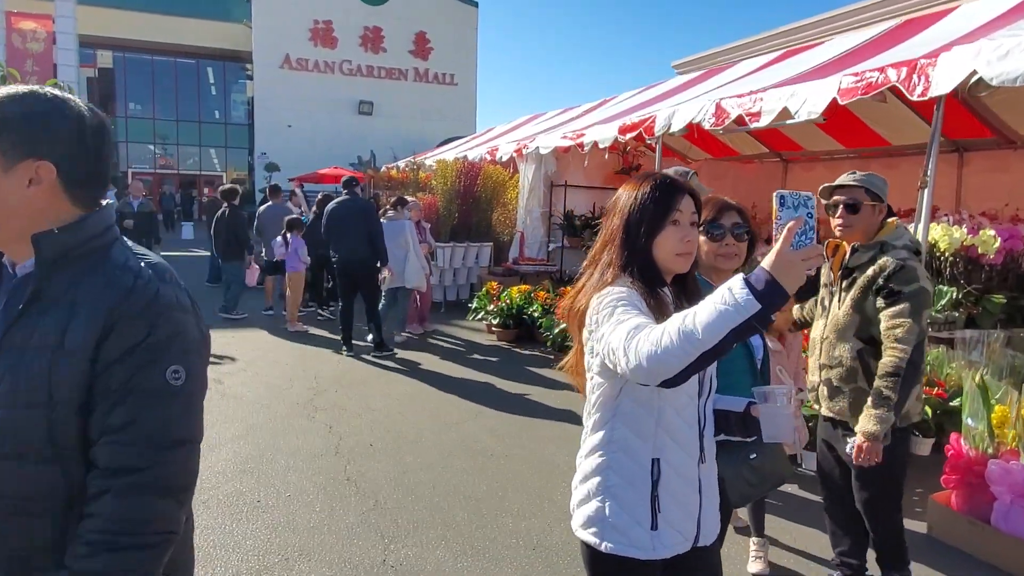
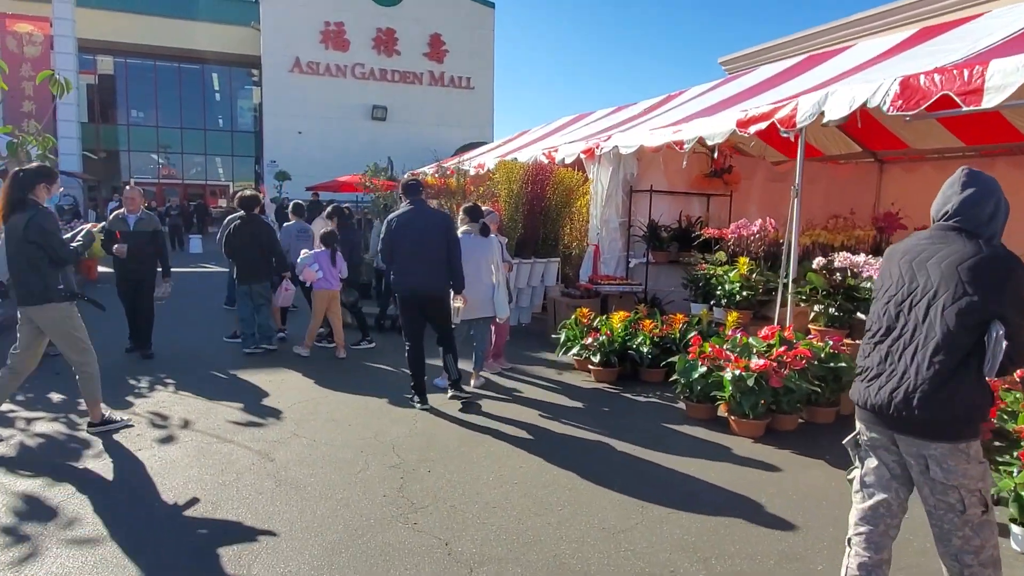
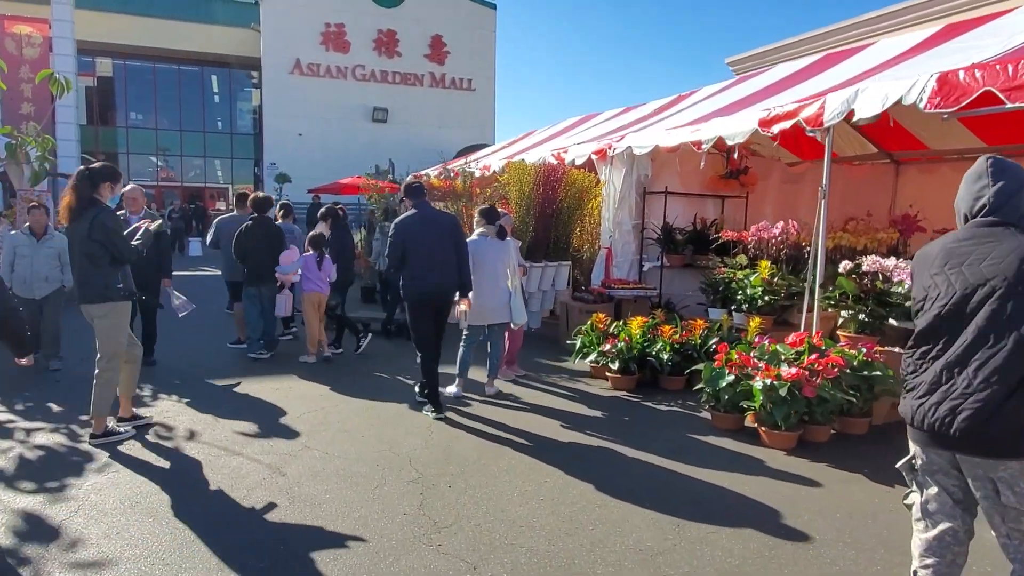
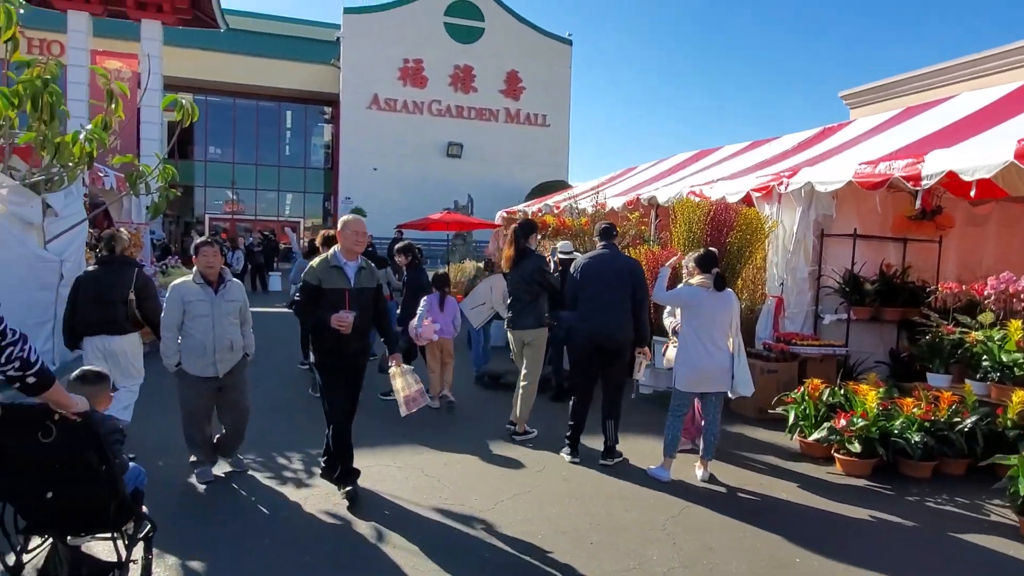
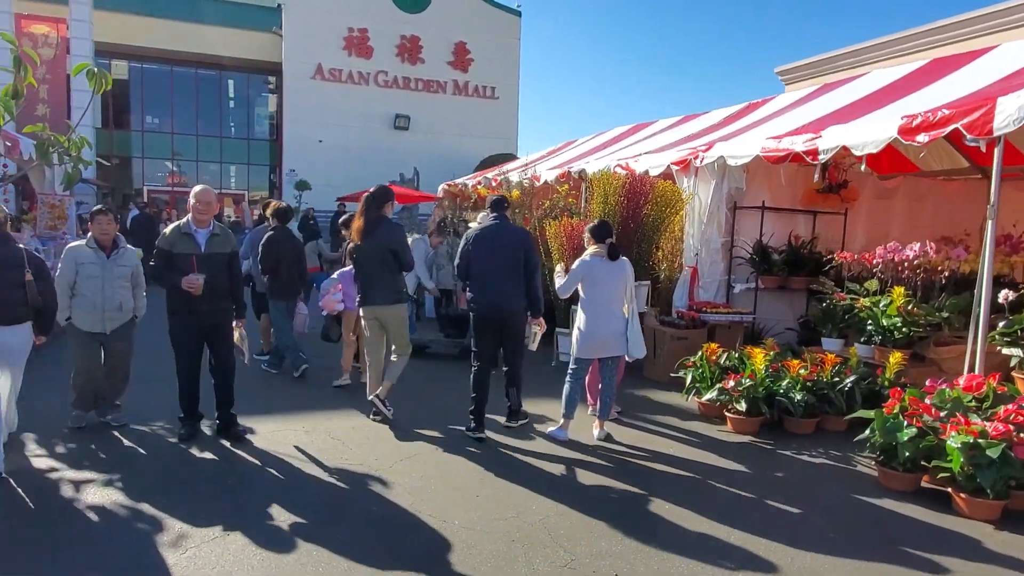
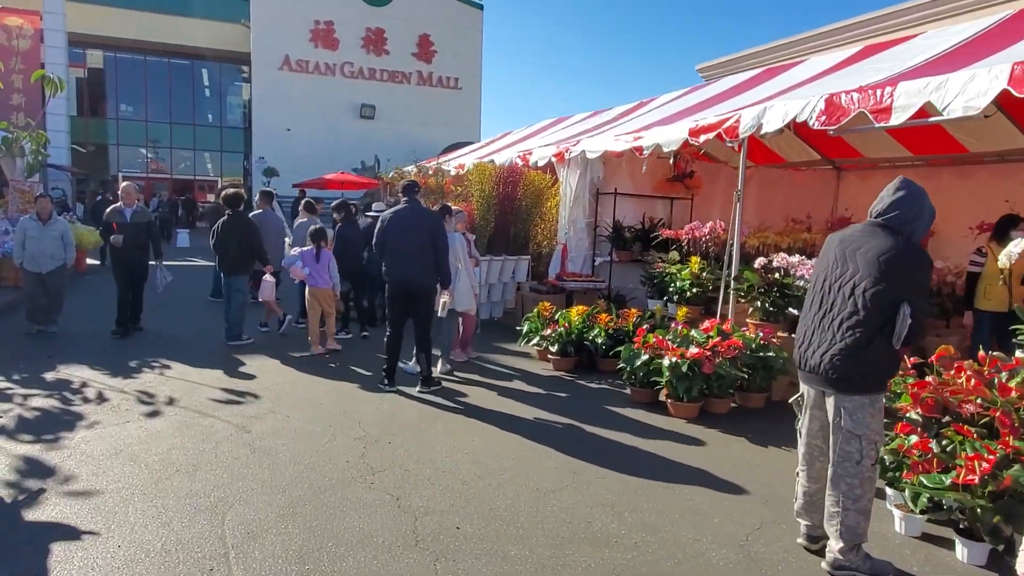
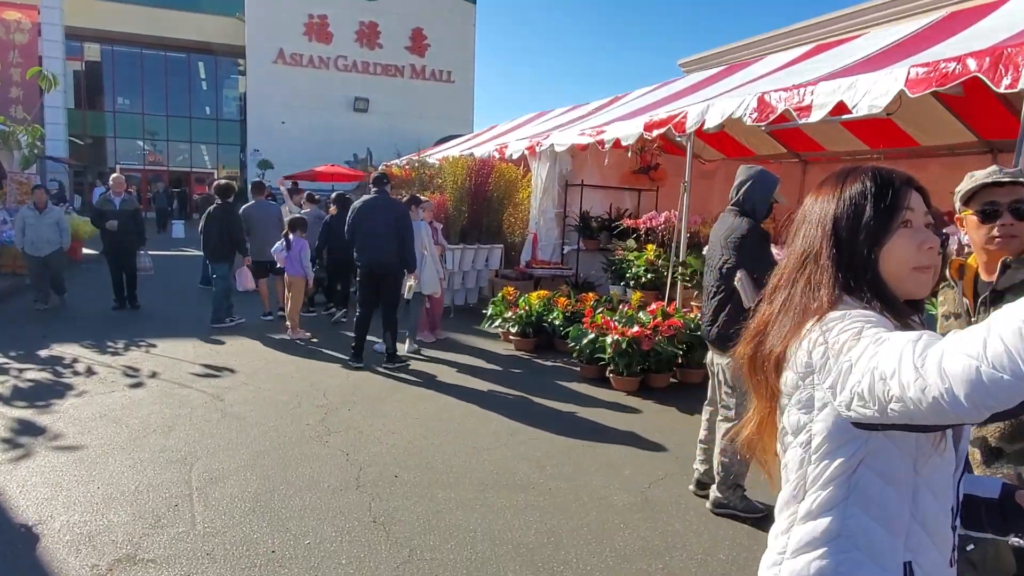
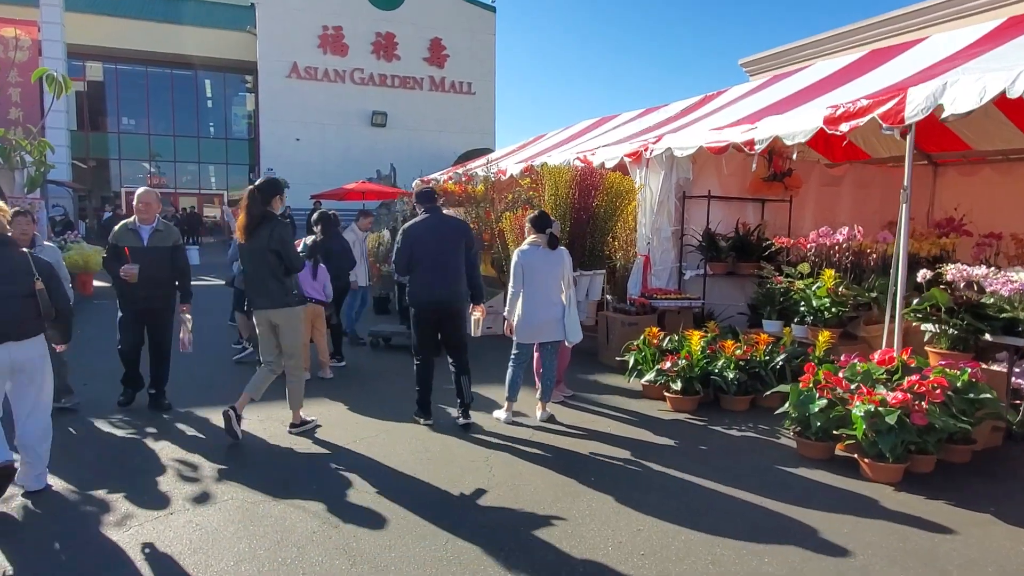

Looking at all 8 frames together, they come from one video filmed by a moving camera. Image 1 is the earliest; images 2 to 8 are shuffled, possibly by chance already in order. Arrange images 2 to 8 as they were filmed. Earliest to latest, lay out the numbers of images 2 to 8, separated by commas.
7, 6, 2, 3, 8, 5, 4
